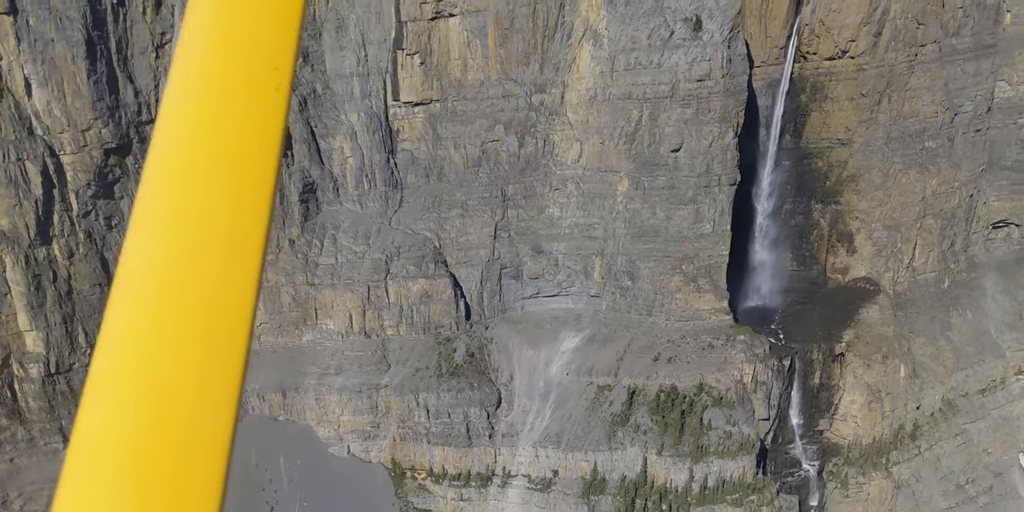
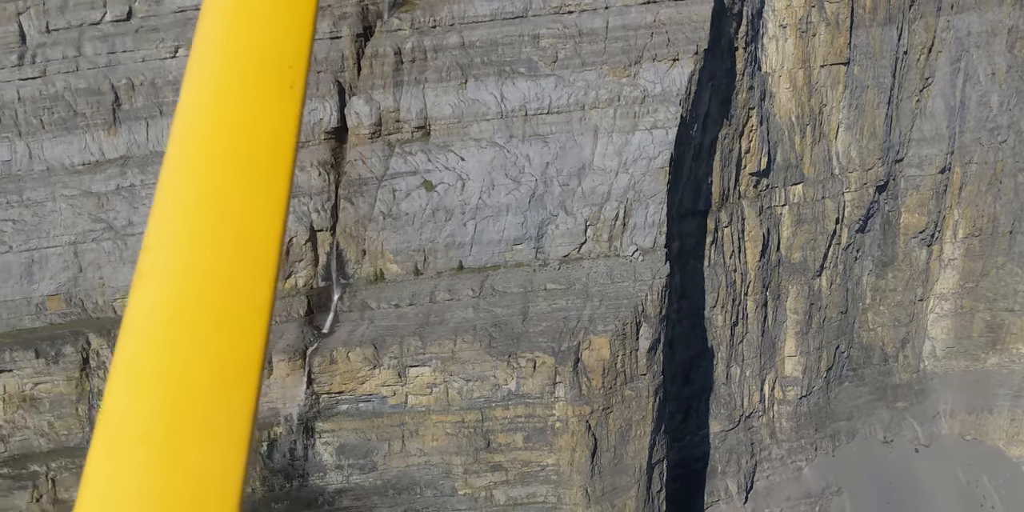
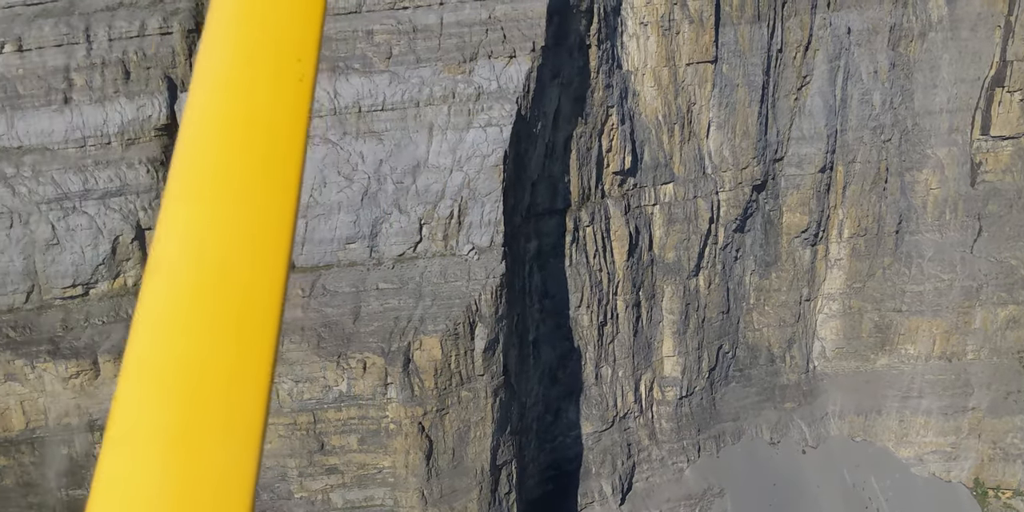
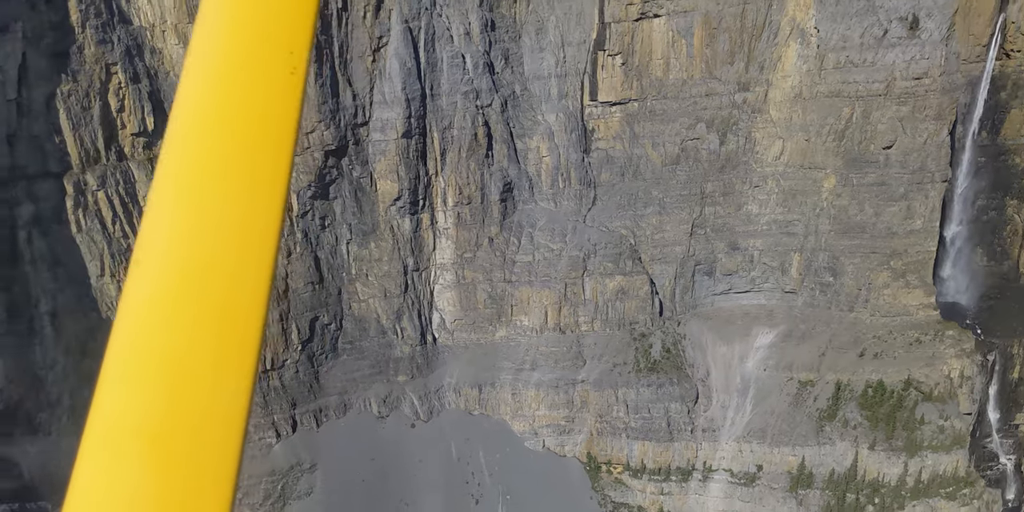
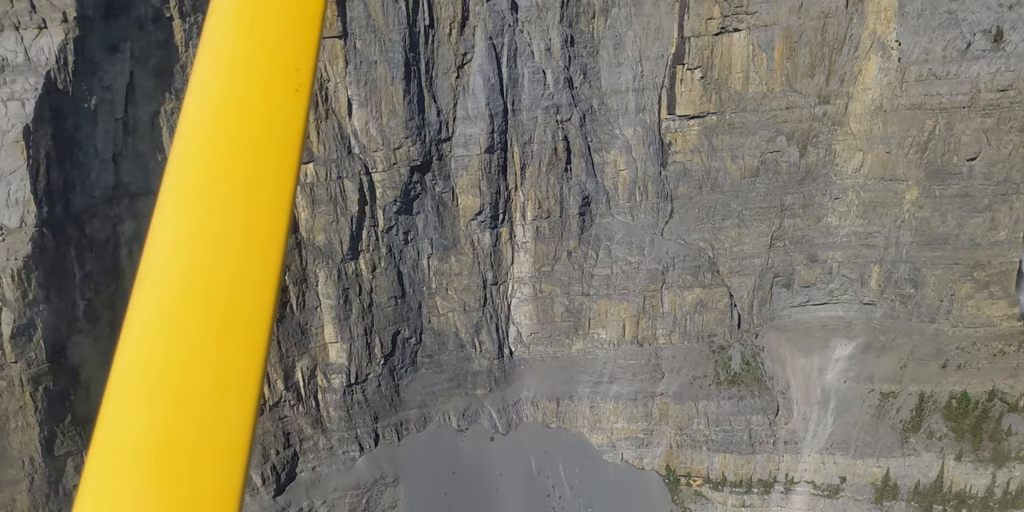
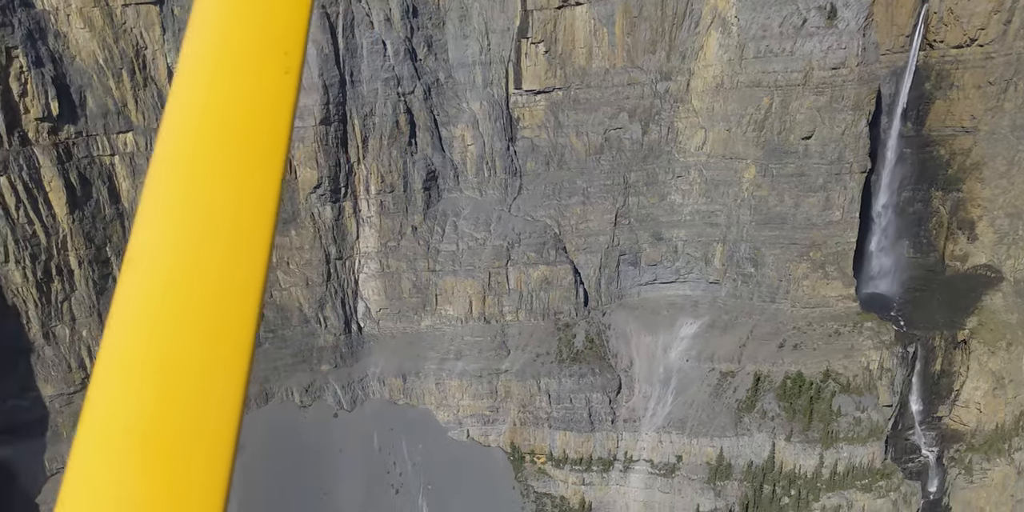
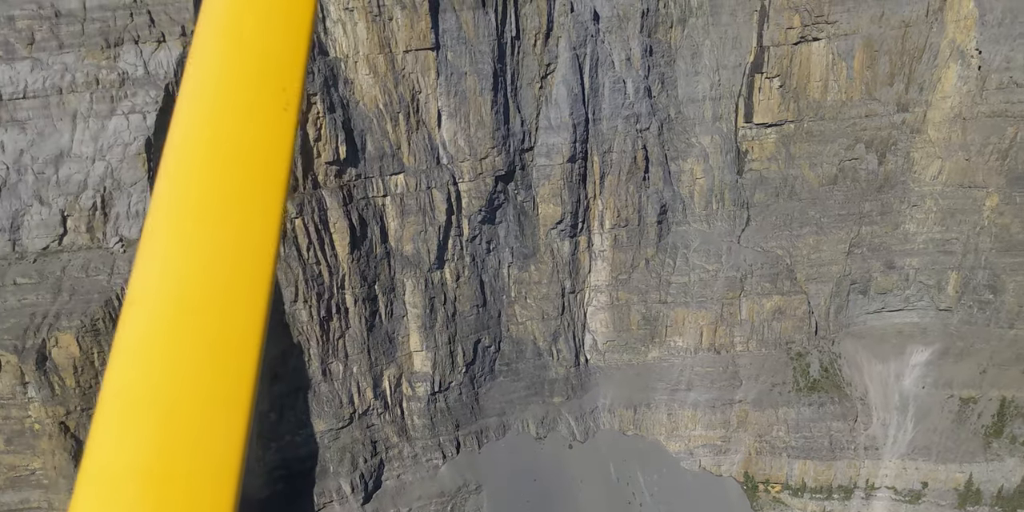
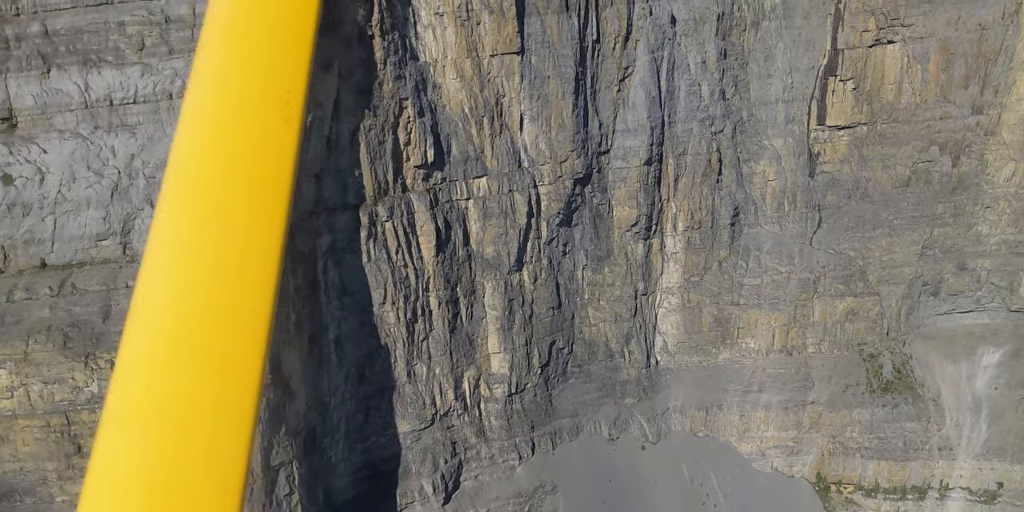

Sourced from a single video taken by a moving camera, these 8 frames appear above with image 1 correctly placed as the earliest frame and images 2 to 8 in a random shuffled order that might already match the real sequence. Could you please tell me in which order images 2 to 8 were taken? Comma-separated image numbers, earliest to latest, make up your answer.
6, 4, 5, 7, 8, 3, 2
